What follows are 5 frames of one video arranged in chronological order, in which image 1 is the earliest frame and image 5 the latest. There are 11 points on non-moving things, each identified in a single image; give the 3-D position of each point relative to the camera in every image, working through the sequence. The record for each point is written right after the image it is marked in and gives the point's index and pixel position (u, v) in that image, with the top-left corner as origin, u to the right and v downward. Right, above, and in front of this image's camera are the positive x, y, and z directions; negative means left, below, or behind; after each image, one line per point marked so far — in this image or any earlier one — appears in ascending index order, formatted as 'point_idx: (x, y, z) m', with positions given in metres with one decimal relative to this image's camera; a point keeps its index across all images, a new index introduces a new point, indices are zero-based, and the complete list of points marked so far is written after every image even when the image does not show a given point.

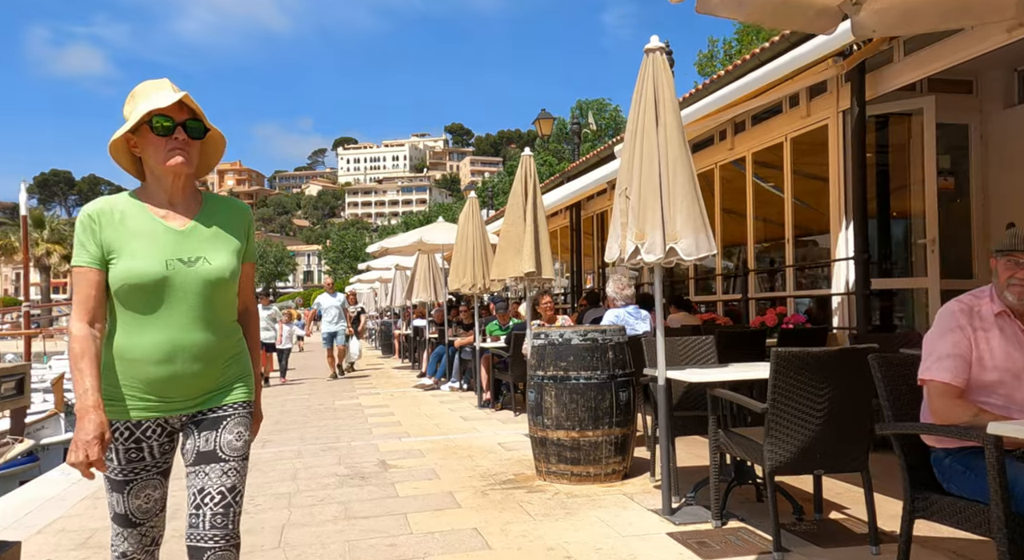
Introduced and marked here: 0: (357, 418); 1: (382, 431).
0: (-1.9, -1.7, +9.4) m
1: (-1.4, -1.6, +8.3) m
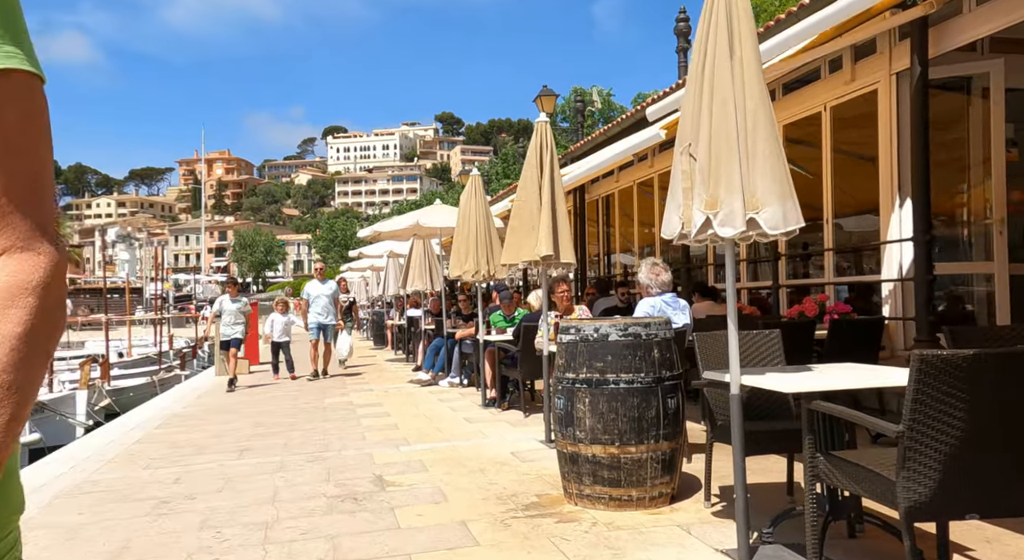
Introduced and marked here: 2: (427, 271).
0: (-1.8, -1.5, +8.5) m
1: (-1.3, -1.5, +7.3) m
2: (-1.6, +0.2, +14.5) m
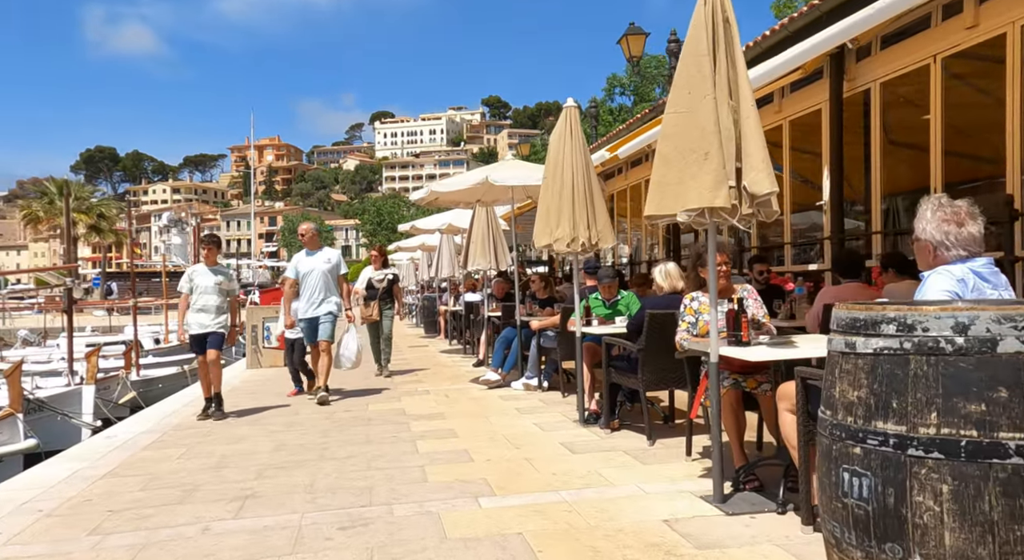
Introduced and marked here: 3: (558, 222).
0: (-0.9, -1.3, +6.2) m
1: (-0.4, -1.3, +5.0) m
2: (-0.3, +0.5, +12.2) m
3: (+0.4, +0.5, +6.8) m
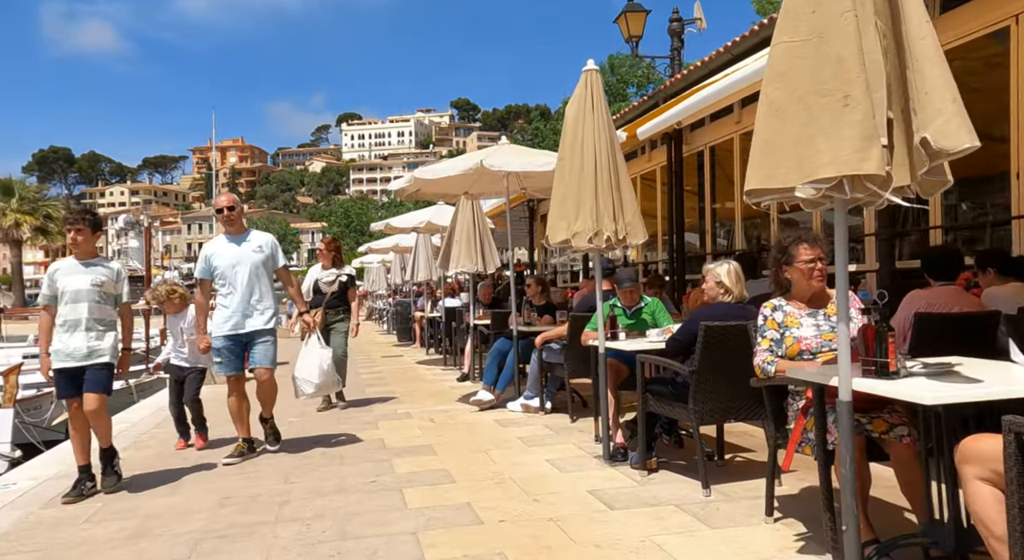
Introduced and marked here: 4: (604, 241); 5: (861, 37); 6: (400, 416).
0: (-0.8, -1.3, +4.9) m
1: (-0.3, -1.3, +3.7) m
2: (-0.5, +0.5, +10.9) m
3: (+0.5, +0.5, +5.5) m
4: (+0.6, +0.3, +5.4) m
5: (+1.2, +0.8, +2.6) m
6: (-1.1, -1.4, +8.0) m
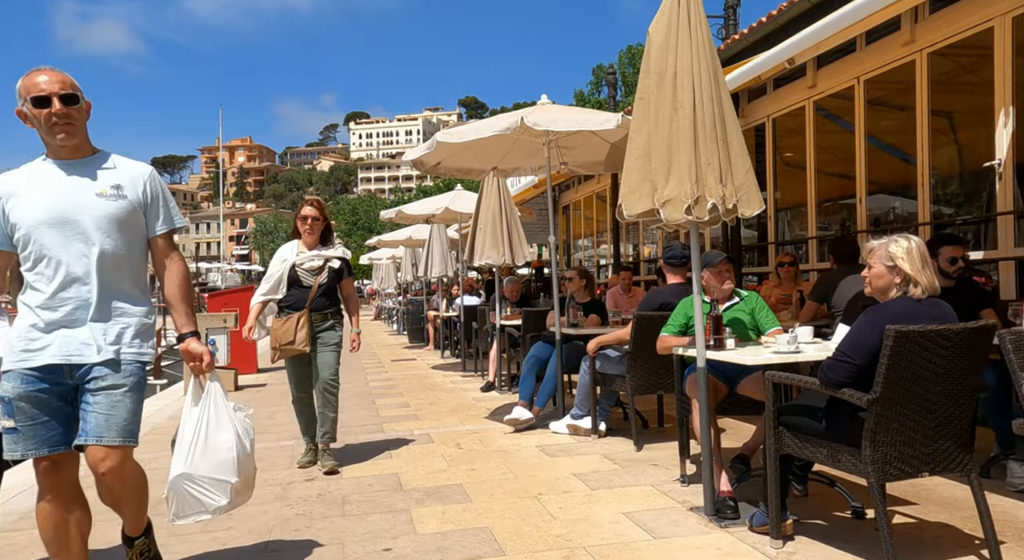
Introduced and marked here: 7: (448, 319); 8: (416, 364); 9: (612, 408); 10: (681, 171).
0: (-0.5, -1.2, +3.4) m
1: (0.0, -1.2, +2.2) m
2: (-0.1, +0.5, +9.4) m
3: (+0.8, +0.5, +4.0) m
4: (+1.0, +0.3, +3.9) m
5: (+1.5, +0.9, +1.0) m
6: (-0.8, -1.3, +6.4) m
7: (-1.2, -0.7, +14.2) m
8: (-1.7, -1.5, +13.7) m
9: (+0.8, -1.0, +6.2) m
10: (+0.8, +0.5, +3.9) m
